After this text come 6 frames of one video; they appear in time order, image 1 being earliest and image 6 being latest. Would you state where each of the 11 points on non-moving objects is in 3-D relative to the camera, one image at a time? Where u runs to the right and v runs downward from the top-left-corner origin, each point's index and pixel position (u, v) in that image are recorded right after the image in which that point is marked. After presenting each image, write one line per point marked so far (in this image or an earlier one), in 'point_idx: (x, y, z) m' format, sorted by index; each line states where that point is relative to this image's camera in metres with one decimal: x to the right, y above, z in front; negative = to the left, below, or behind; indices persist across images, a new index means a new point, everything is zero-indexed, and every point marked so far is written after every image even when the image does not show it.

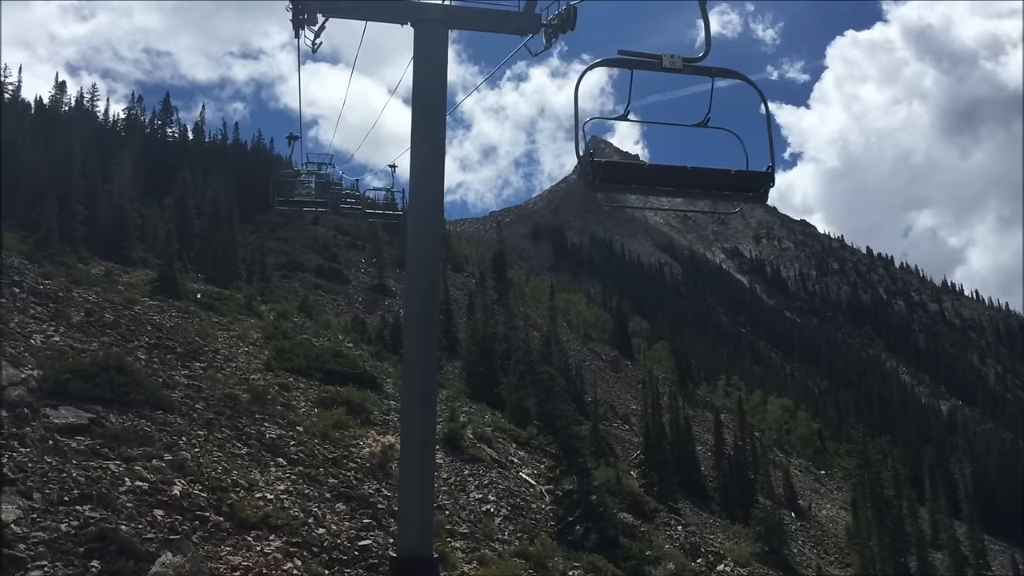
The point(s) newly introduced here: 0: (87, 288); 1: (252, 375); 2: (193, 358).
0: (-9.3, -0.1, +18.3) m
1: (-5.1, -1.7, +16.3) m
2: (-6.1, -1.3, +15.7) m
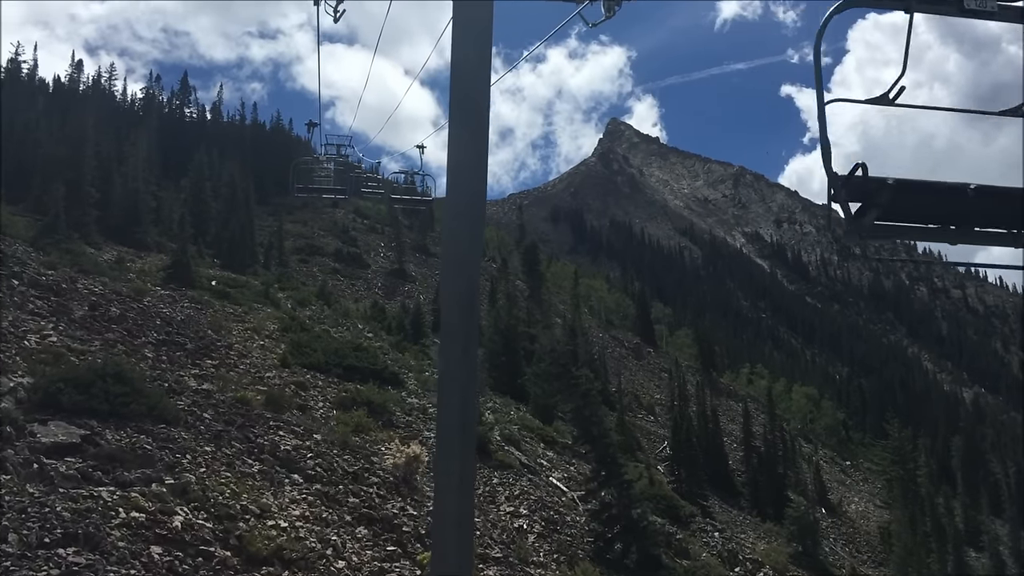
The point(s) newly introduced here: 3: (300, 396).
0: (-8.7, +0.2, +17.3) m
1: (-4.6, -1.6, +15.3) m
2: (-5.5, -1.2, +14.7) m
3: (-3.8, -1.9, +14.6) m
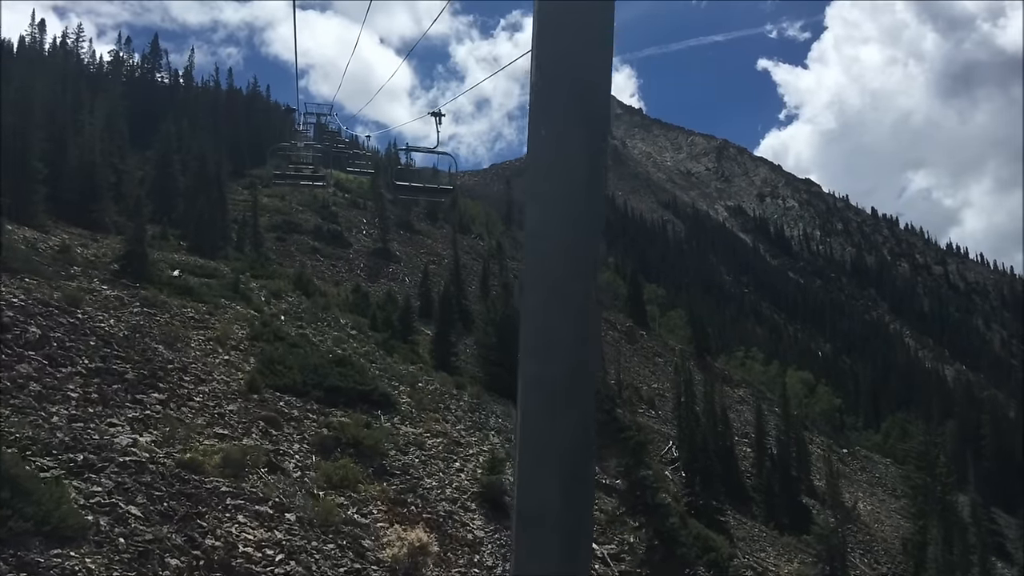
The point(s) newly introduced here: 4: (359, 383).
0: (-8.4, +0.1, +14.2) m
1: (-4.2, -1.8, +12.4) m
2: (-5.2, -1.4, +11.8) m
3: (-3.4, -2.2, +11.7) m
4: (-2.9, -1.8, +15.7) m
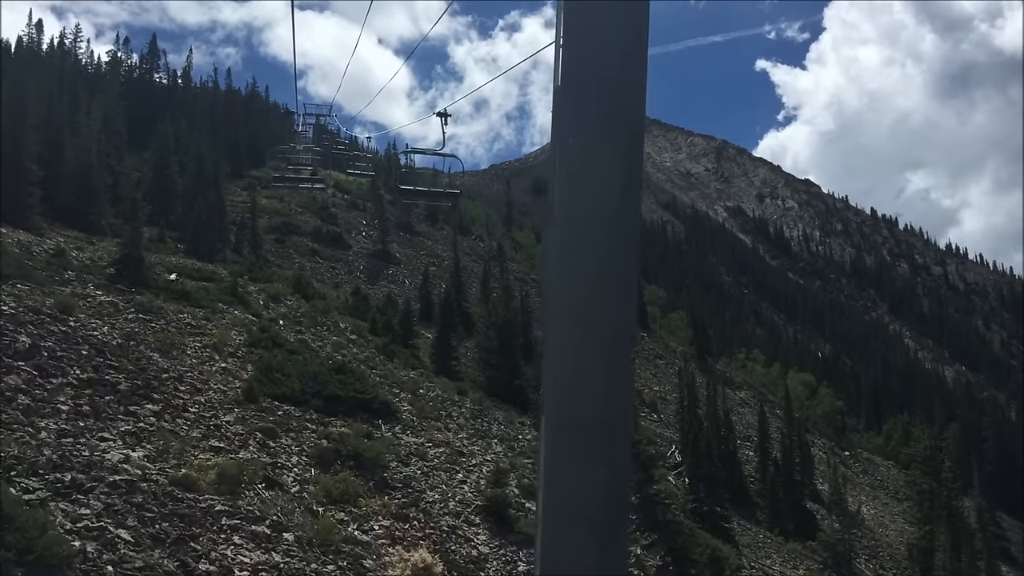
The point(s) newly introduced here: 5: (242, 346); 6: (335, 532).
0: (-8.3, 0.0, +13.9) m
1: (-4.2, -1.9, +12.0) m
2: (-5.1, -1.5, +11.4) m
3: (-3.3, -2.3, +11.3) m
4: (-2.9, -1.9, +15.4) m
5: (-5.4, -1.1, +16.4) m
6: (-1.9, -2.6, +8.8) m
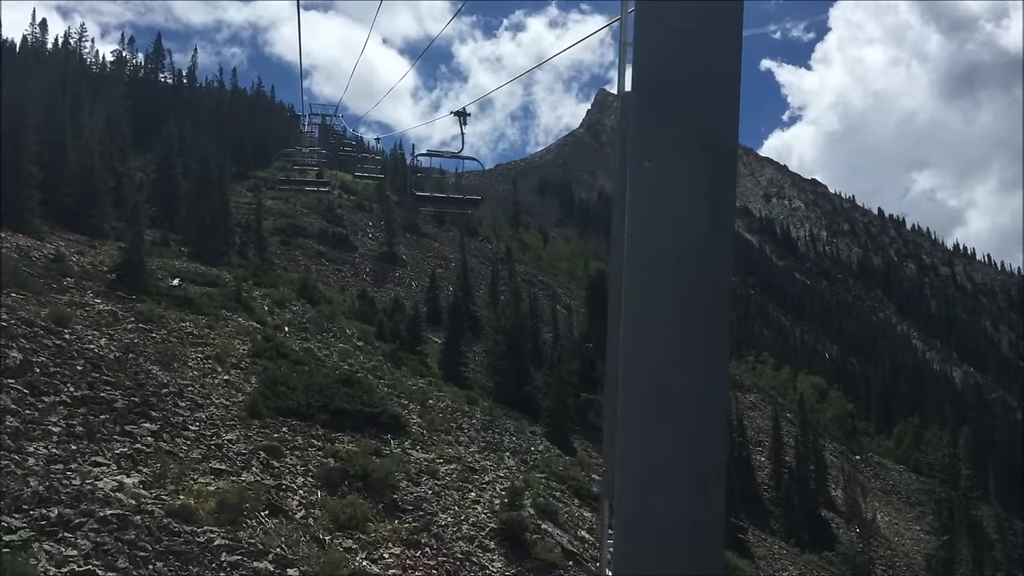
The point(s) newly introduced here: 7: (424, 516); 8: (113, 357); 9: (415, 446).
0: (-8.1, -0.2, +13.3) m
1: (-3.9, -2.1, +11.4) m
2: (-4.9, -1.7, +10.8) m
3: (-3.1, -2.4, +10.7) m
4: (-2.6, -2.1, +14.8) m
5: (-5.1, -1.3, +15.8) m
6: (-1.7, -2.8, +8.2) m
7: (-1.2, -3.1, +11.2) m
8: (-6.0, -1.0, +12.3) m
9: (-1.7, -2.7, +14.2) m
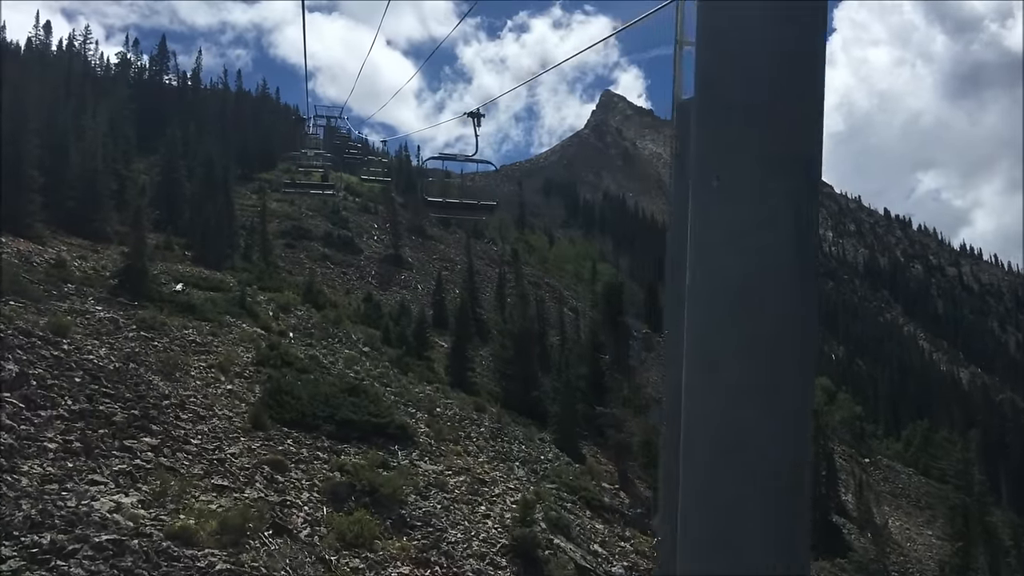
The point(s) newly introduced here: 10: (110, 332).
0: (-7.9, -0.3, +13.0) m
1: (-3.8, -2.2, +11.1) m
2: (-4.7, -1.8, +10.5) m
3: (-3.0, -2.5, +10.4) m
4: (-2.4, -2.2, +14.4) m
5: (-4.9, -1.4, +15.5) m
6: (-1.6, -2.9, +7.9) m
7: (-1.0, -3.2, +10.8) m
8: (-5.8, -1.2, +12.0) m
9: (-1.5, -2.8, +13.8) m
10: (-6.9, -0.7, +14.1) m
